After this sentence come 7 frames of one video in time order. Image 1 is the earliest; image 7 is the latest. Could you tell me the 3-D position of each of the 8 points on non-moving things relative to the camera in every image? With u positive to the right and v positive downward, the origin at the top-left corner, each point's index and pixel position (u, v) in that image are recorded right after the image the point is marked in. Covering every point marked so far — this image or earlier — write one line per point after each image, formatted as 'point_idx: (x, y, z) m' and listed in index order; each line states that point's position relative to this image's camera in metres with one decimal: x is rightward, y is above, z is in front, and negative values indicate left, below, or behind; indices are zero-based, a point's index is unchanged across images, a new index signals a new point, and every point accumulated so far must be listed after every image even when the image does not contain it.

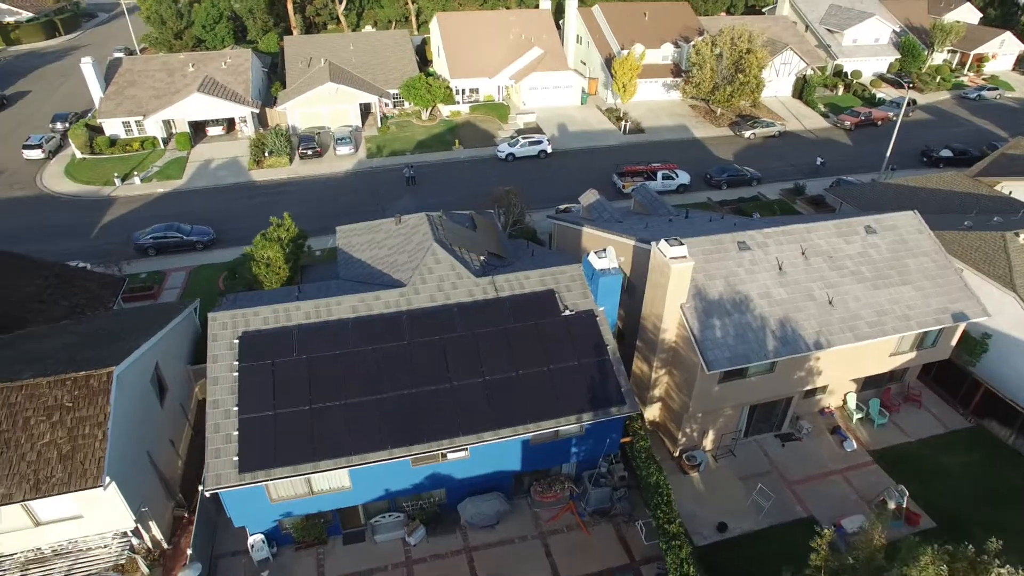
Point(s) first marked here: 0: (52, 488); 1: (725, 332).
0: (-11.4, -5.0, +15.8) m
1: (+6.6, -1.4, +19.7) m
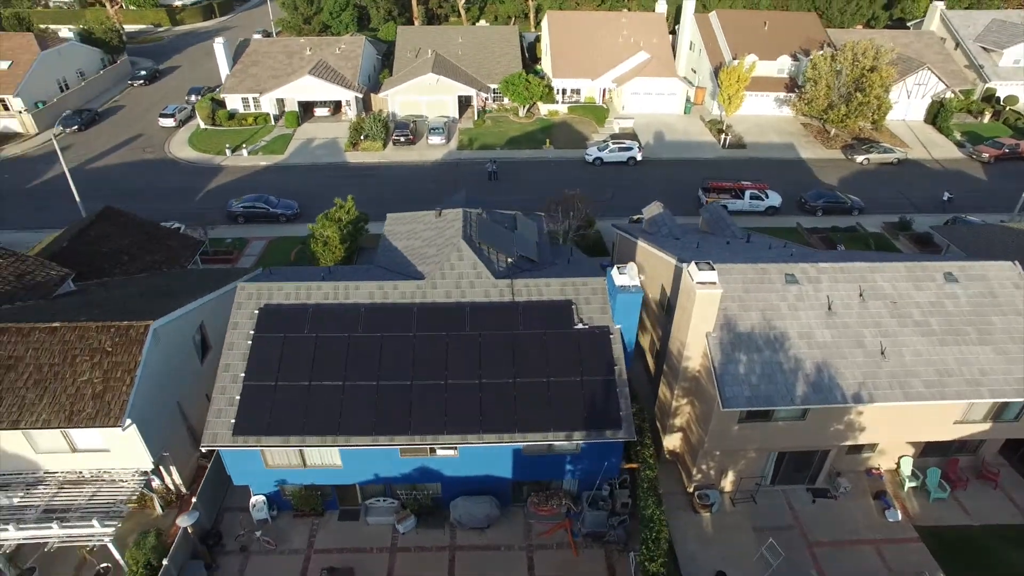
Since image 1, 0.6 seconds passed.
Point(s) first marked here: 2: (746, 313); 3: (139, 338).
0: (-11.9, -3.7, +17.5) m
1: (+6.9, -2.3, +18.3) m
2: (+7.1, -0.8, +19.2) m
3: (-11.0, -1.5, +18.6) m
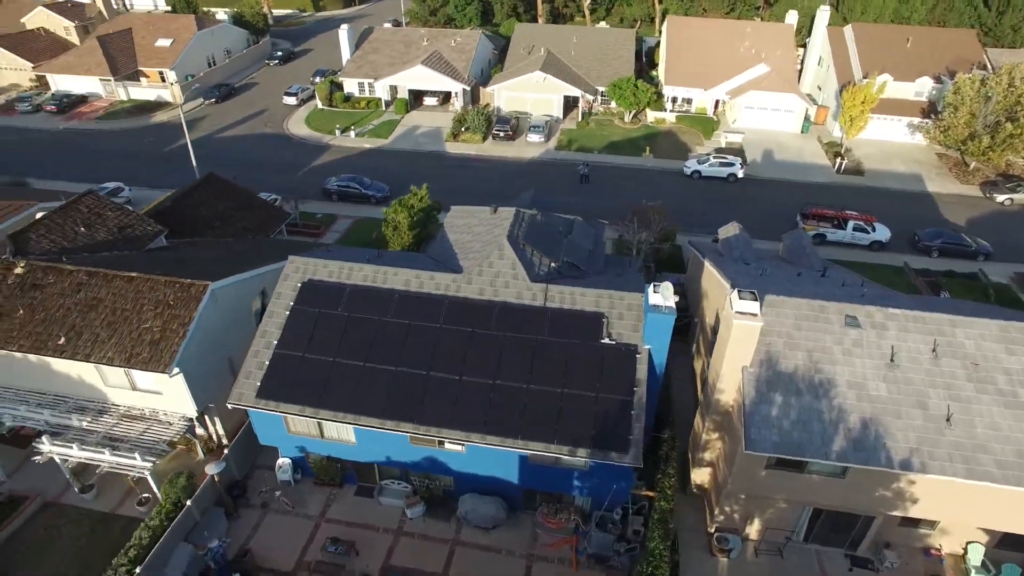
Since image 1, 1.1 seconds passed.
0: (-11.4, -2.3, +19.3) m
1: (+7.3, -3.3, +16.9) m
2: (+7.8, -1.8, +17.7) m
3: (-10.1, -0.3, +20.2) m
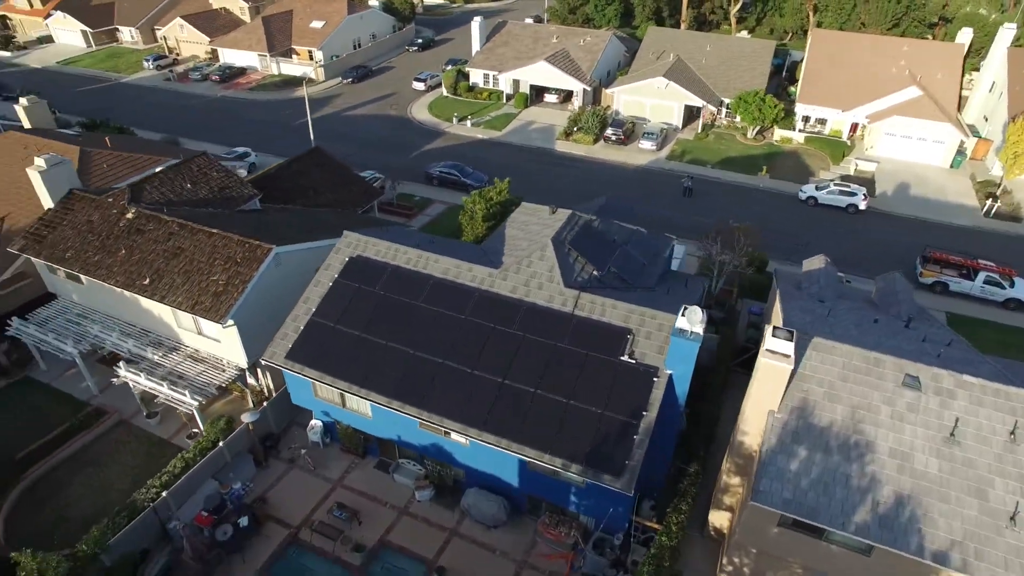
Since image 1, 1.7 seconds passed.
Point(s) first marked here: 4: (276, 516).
0: (-10.4, -0.8, +21.2) m
1: (+7.1, -4.4, +15.2) m
2: (+8.0, -2.9, +15.9) m
3: (-8.7, +1.1, +21.9) m
4: (-7.4, -7.1, +19.8) m
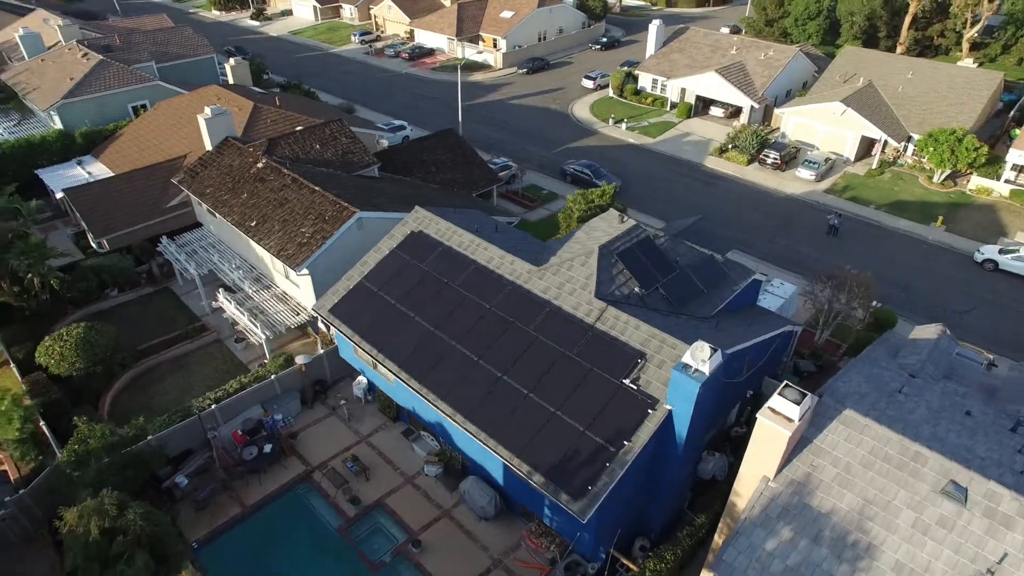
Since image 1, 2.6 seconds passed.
0: (-8.5, +1.2, +23.7) m
1: (+5.7, -5.5, +13.2) m
2: (+7.0, -4.3, +13.6) m
3: (-6.3, +2.6, +23.8) m
4: (-7.2, -5.6, +21.6) m
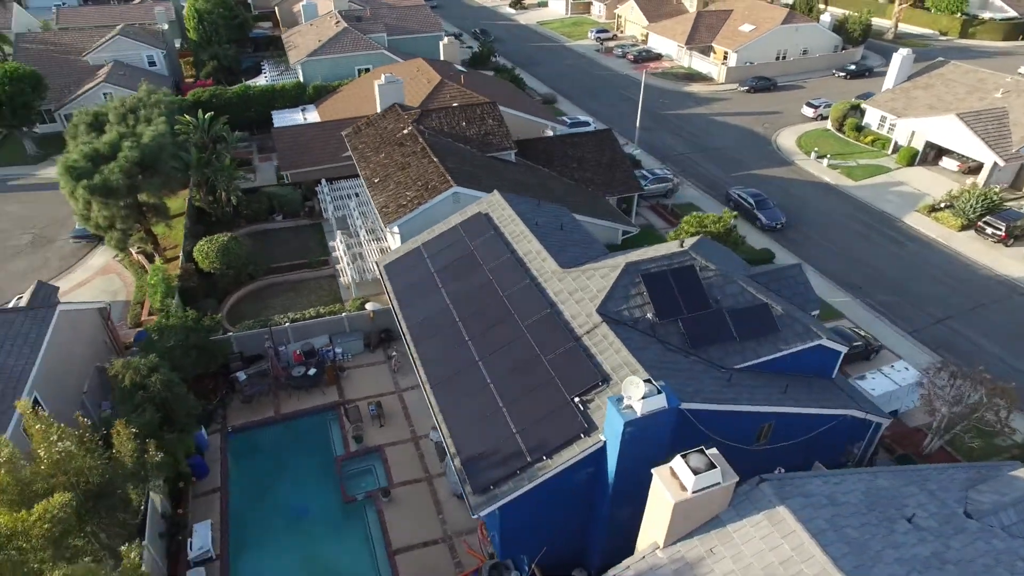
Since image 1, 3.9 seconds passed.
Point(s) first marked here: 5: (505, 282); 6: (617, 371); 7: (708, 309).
0: (-5.3, +3.1, +26.3) m
1: (+2.3, -6.3, +11.8) m
2: (+3.9, -5.5, +11.6) m
3: (-2.9, +4.0, +25.5) m
4: (-6.5, -3.7, +24.1) m
5: (-0.2, +0.2, +19.5) m
6: (+2.6, -2.1, +15.6) m
7: (+5.6, -0.6, +18.1) m
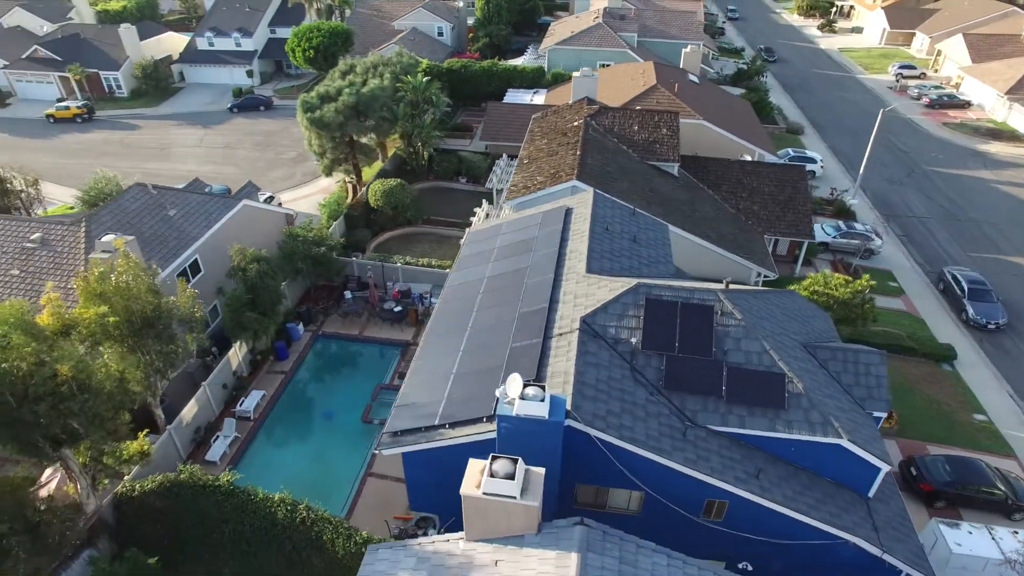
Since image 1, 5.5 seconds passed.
0: (0.0, +4.3, +27.8) m
1: (-2.1, -5.8, +12.0) m
2: (-0.5, -5.5, +11.1) m
3: (+2.0, +4.5, +26.1) m
4: (-3.9, -1.7, +26.7) m
5: (+0.7, +0.5, +19.7) m
6: (+1.0, -2.1, +15.2) m
7: (+5.0, -1.8, +16.1) m
